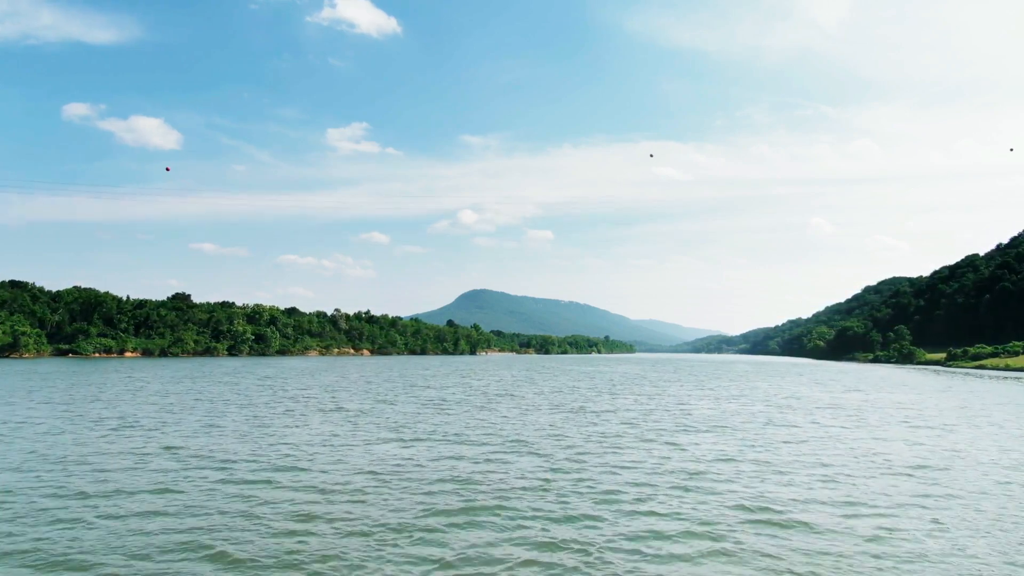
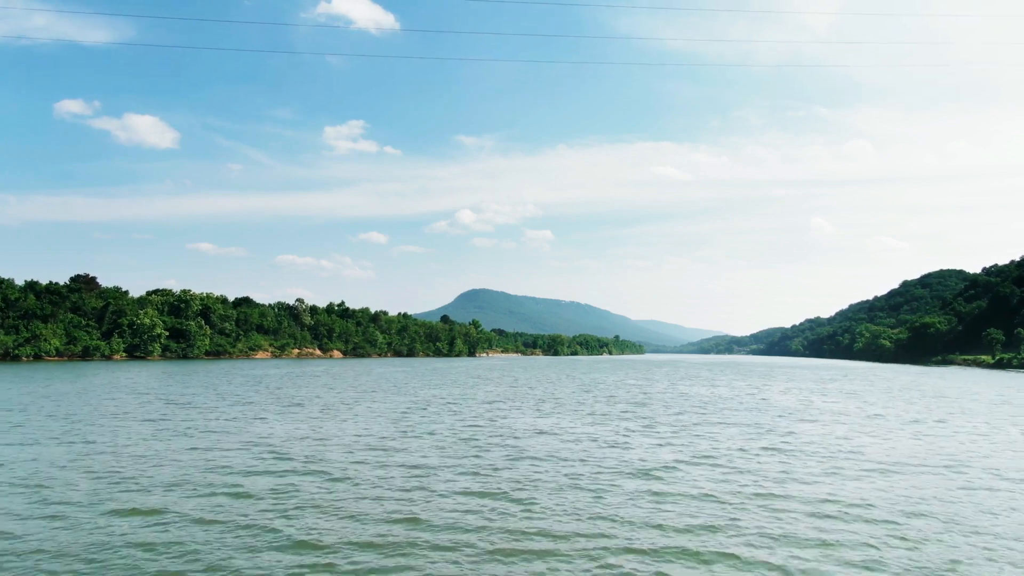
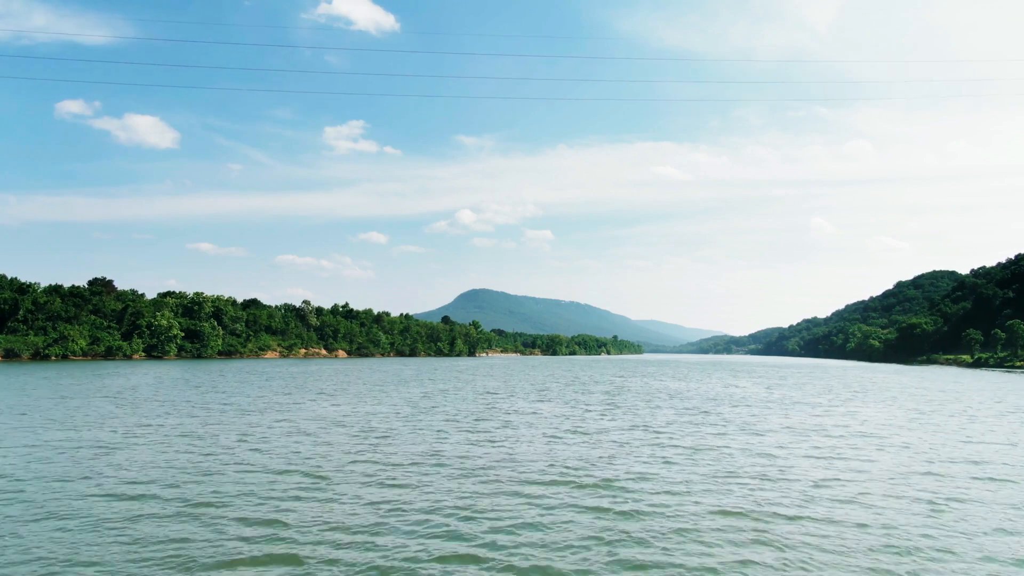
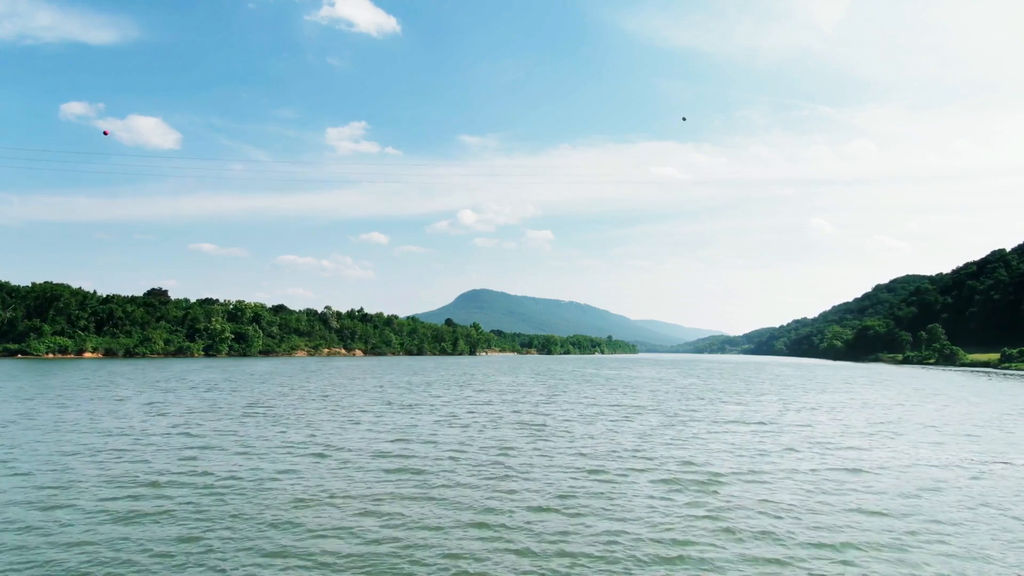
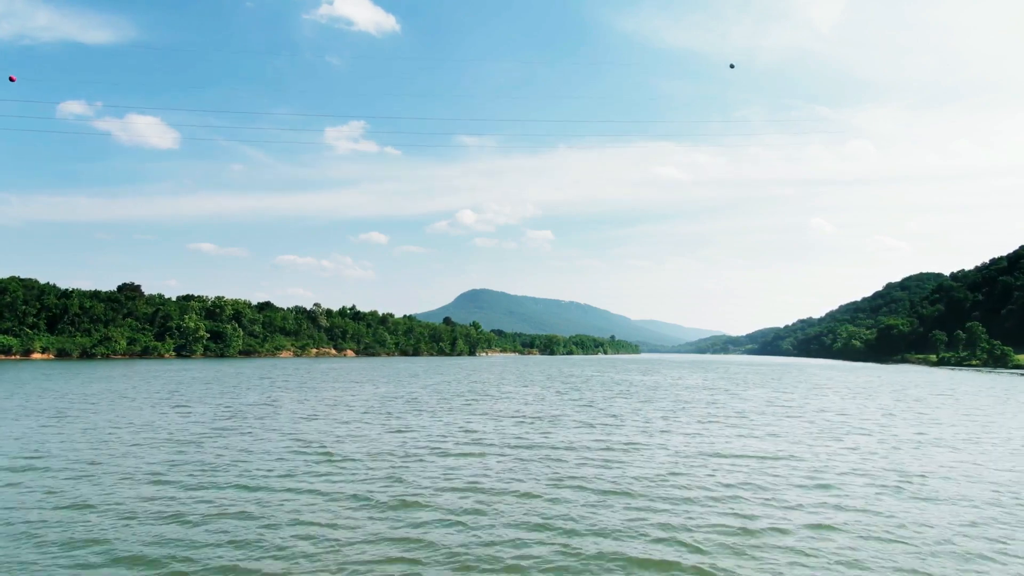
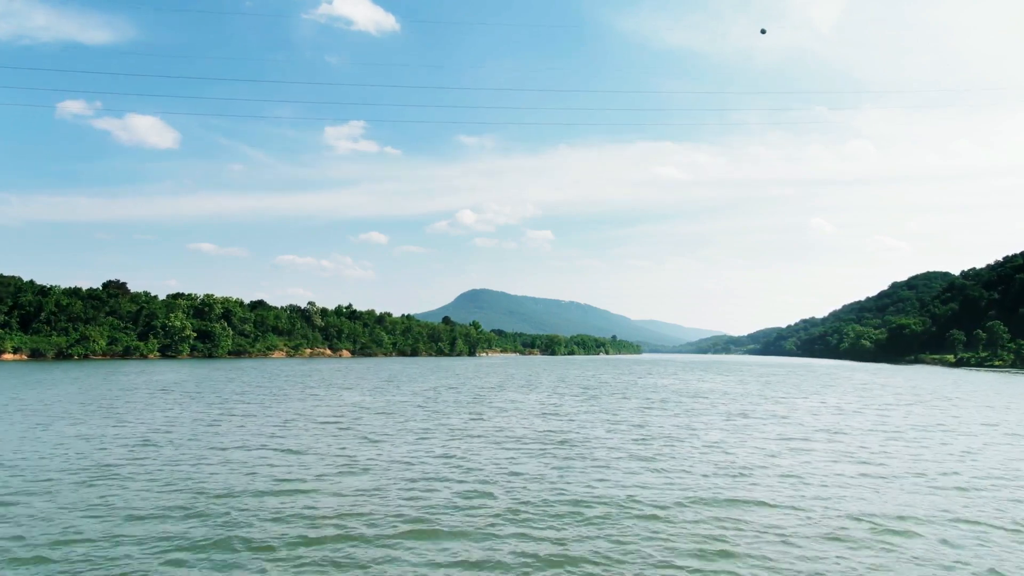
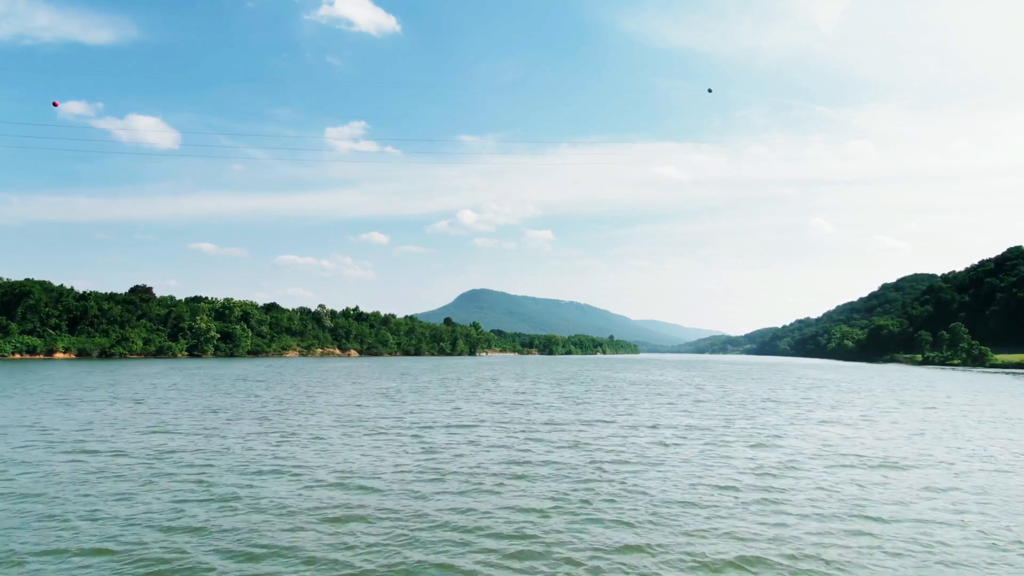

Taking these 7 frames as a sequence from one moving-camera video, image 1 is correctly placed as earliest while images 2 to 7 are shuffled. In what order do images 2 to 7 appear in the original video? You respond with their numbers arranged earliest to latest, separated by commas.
4, 7, 5, 6, 3, 2
